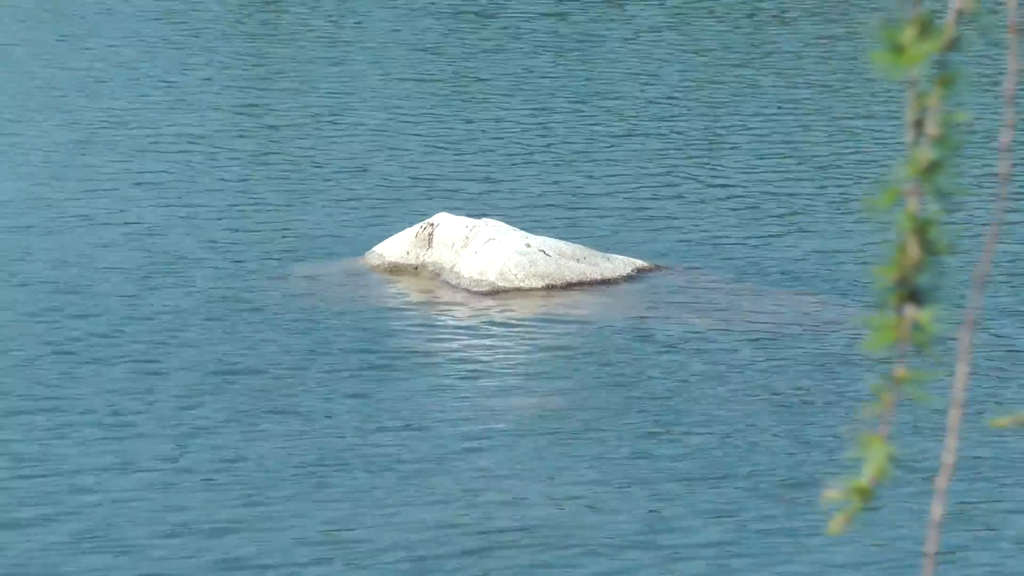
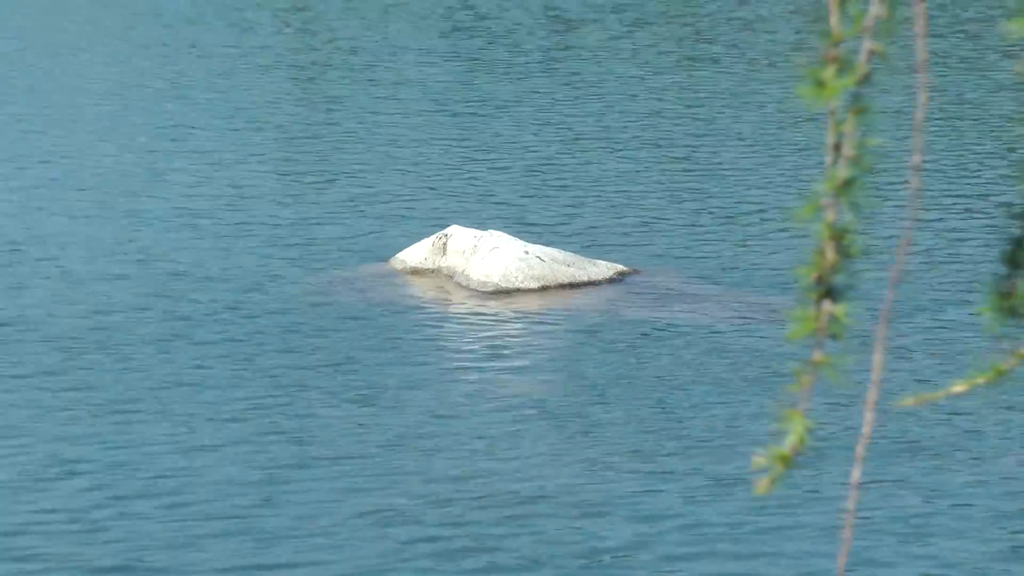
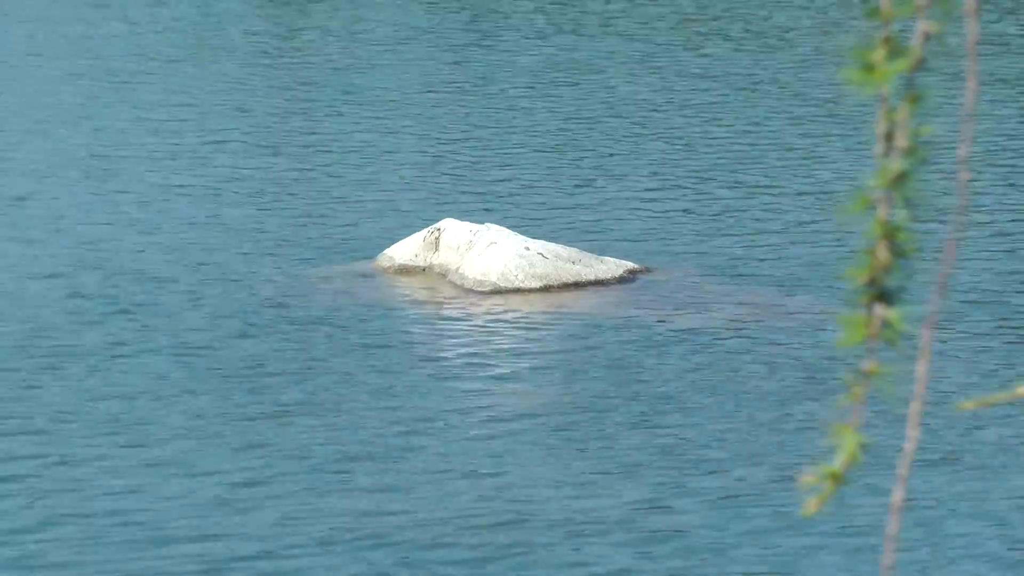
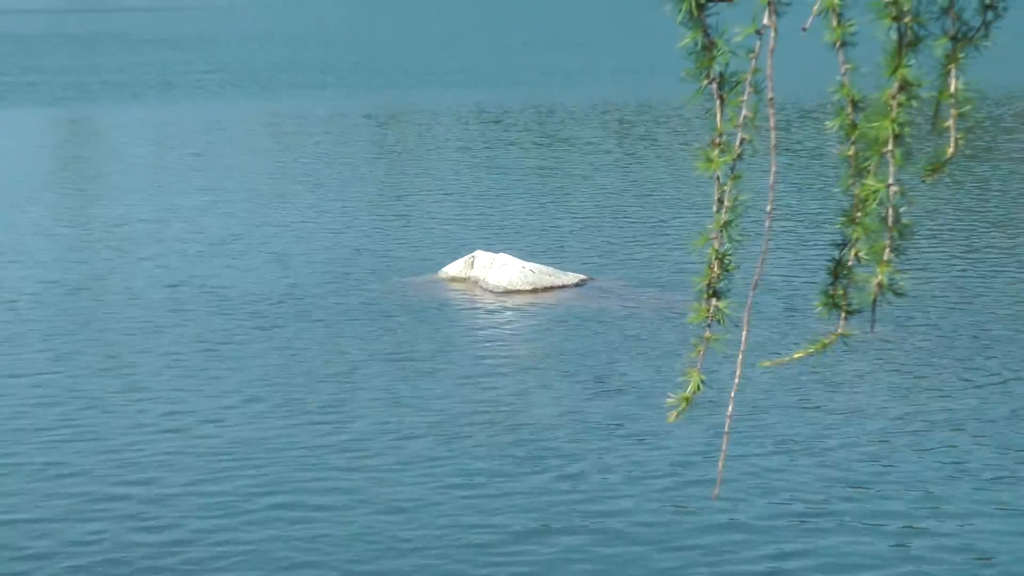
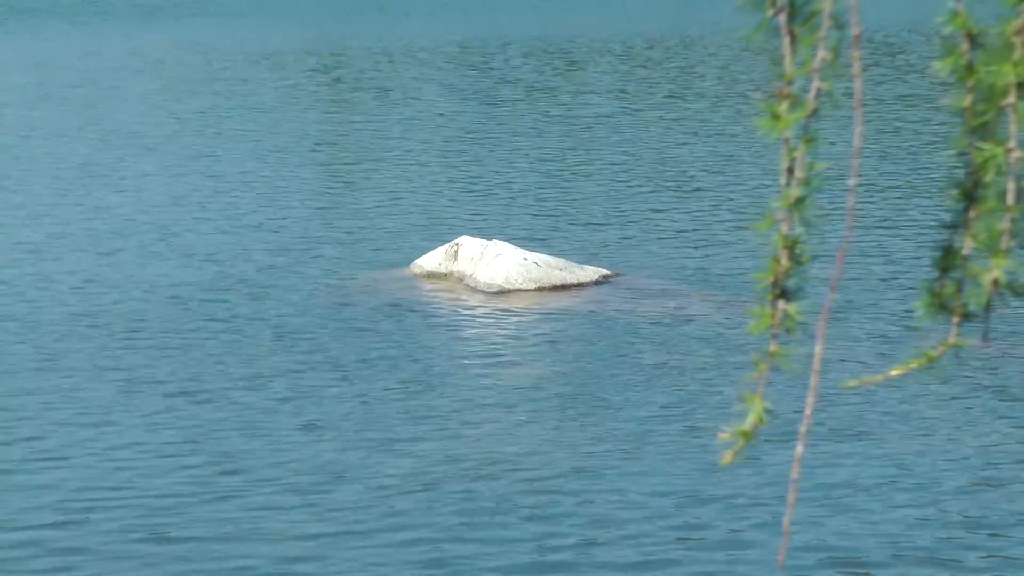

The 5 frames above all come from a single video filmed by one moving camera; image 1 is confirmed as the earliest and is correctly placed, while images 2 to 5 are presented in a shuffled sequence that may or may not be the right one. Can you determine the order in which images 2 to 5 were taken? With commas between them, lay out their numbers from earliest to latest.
3, 2, 5, 4
